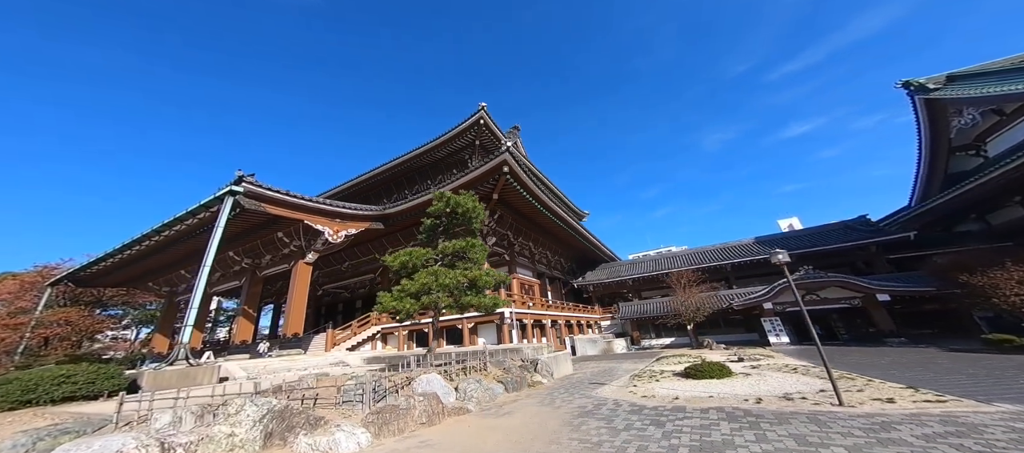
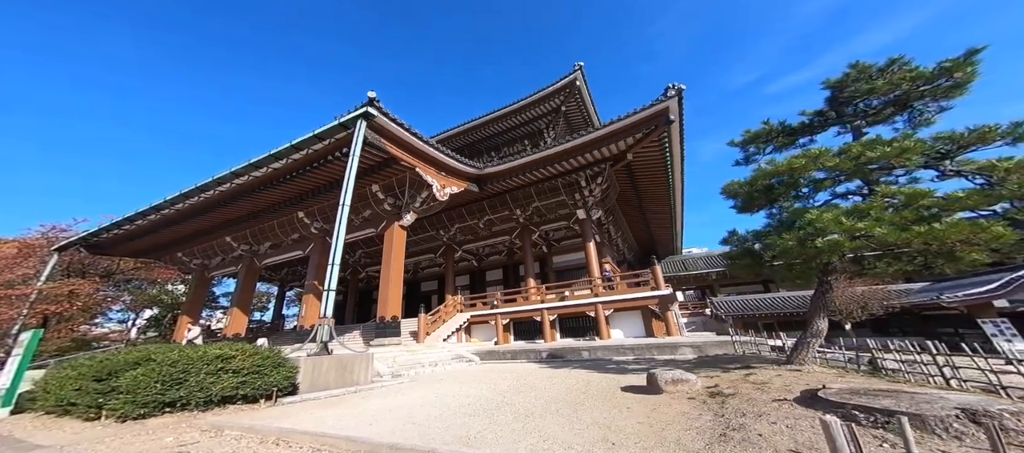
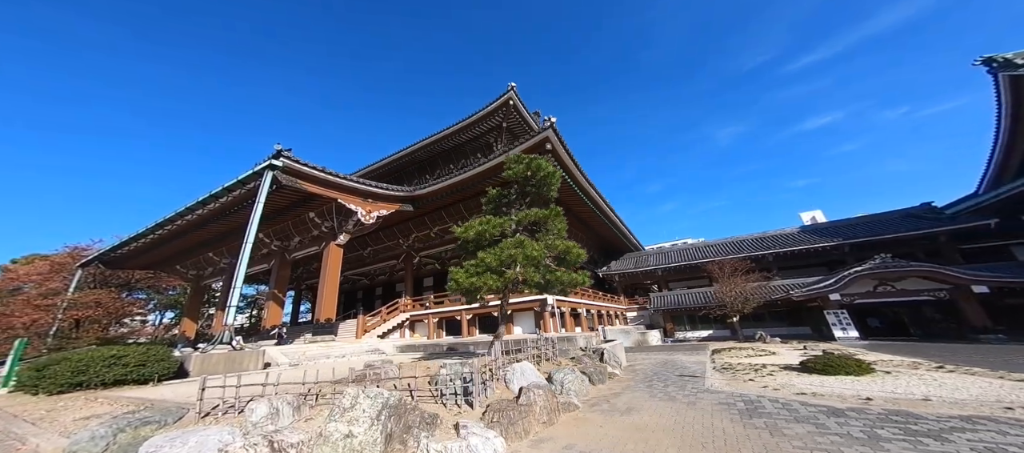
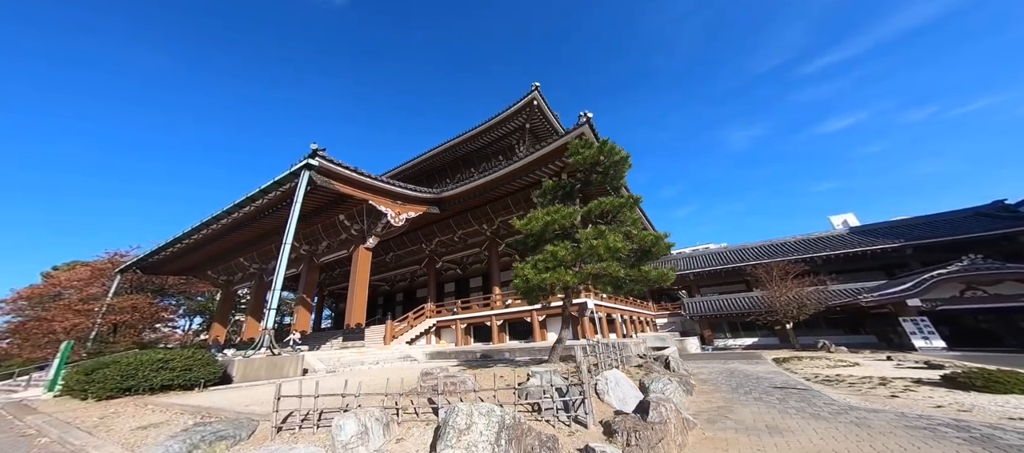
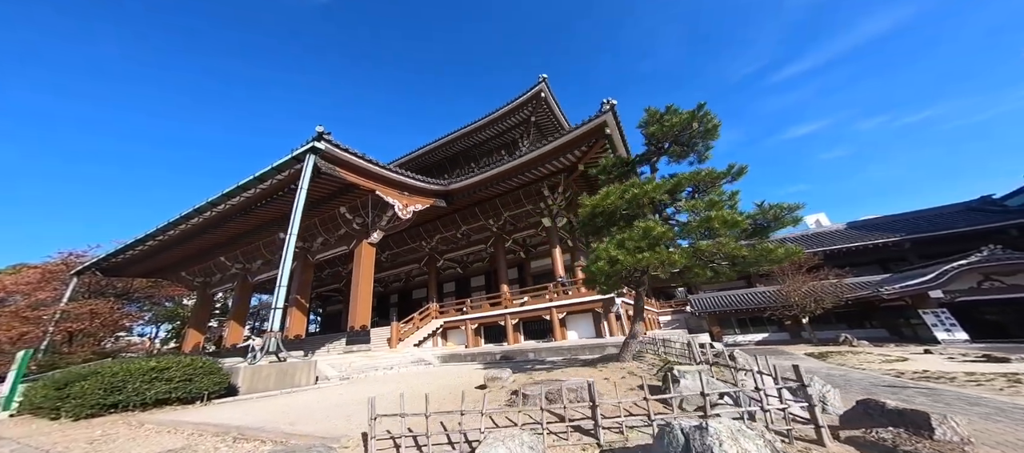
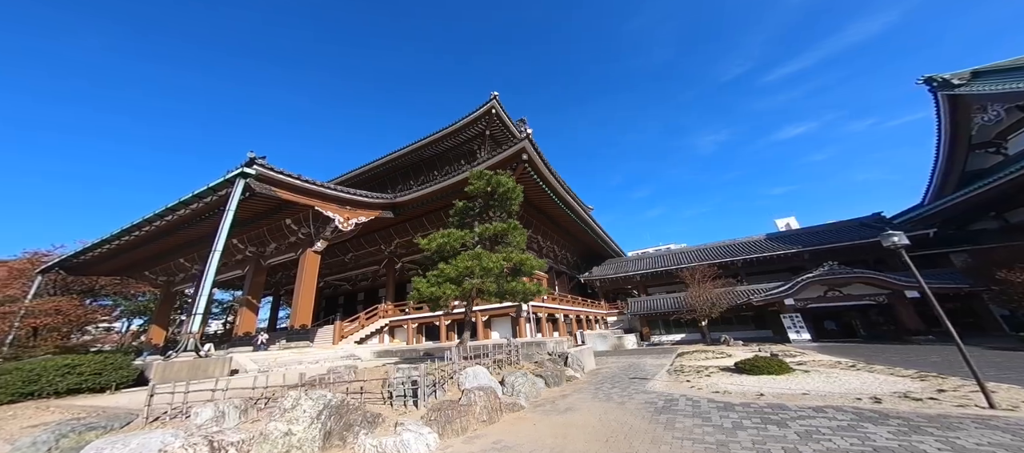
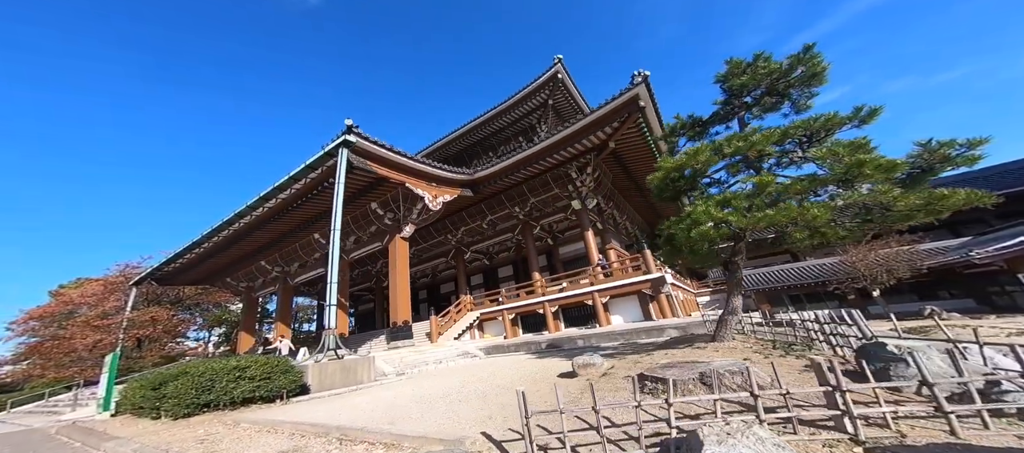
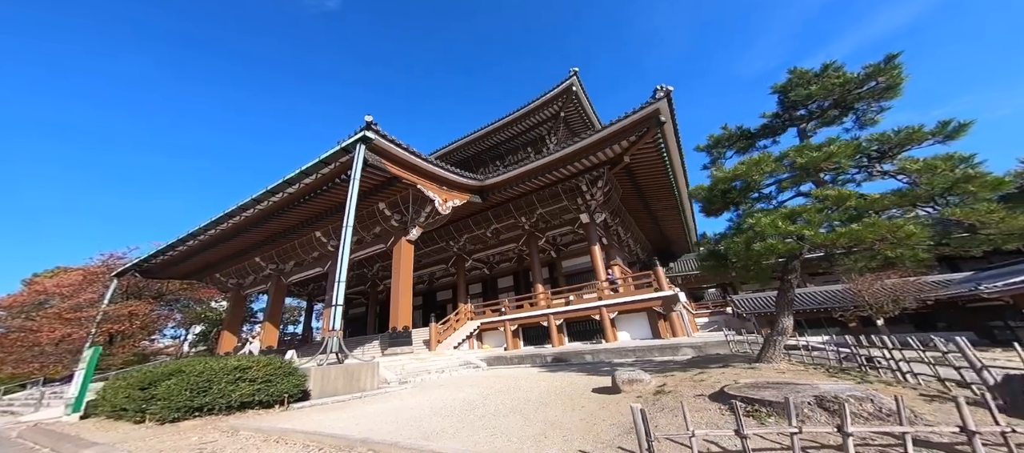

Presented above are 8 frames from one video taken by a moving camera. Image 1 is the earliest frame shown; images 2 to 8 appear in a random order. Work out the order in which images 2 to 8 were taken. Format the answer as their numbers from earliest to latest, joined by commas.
6, 3, 4, 5, 7, 8, 2
